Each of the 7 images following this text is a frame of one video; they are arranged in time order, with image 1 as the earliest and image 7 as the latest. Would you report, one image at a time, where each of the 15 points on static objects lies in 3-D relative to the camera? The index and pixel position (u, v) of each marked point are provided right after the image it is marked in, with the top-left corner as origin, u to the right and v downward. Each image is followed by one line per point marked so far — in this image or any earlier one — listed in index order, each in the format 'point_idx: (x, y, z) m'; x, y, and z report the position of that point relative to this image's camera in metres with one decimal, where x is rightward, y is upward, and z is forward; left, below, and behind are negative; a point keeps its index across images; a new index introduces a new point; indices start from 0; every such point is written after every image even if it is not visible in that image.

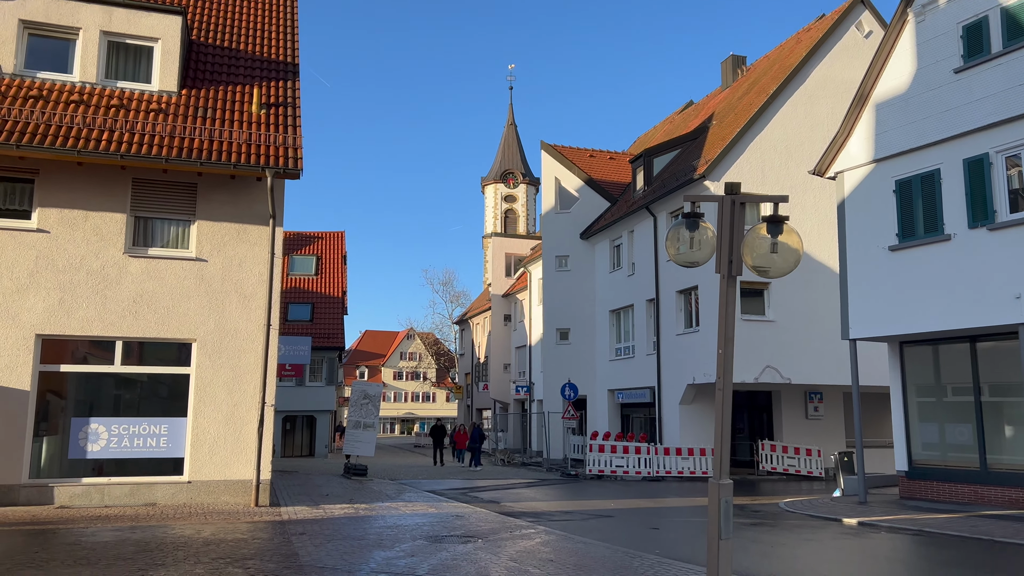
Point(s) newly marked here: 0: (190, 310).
0: (-5.7, -0.4, +14.4) m
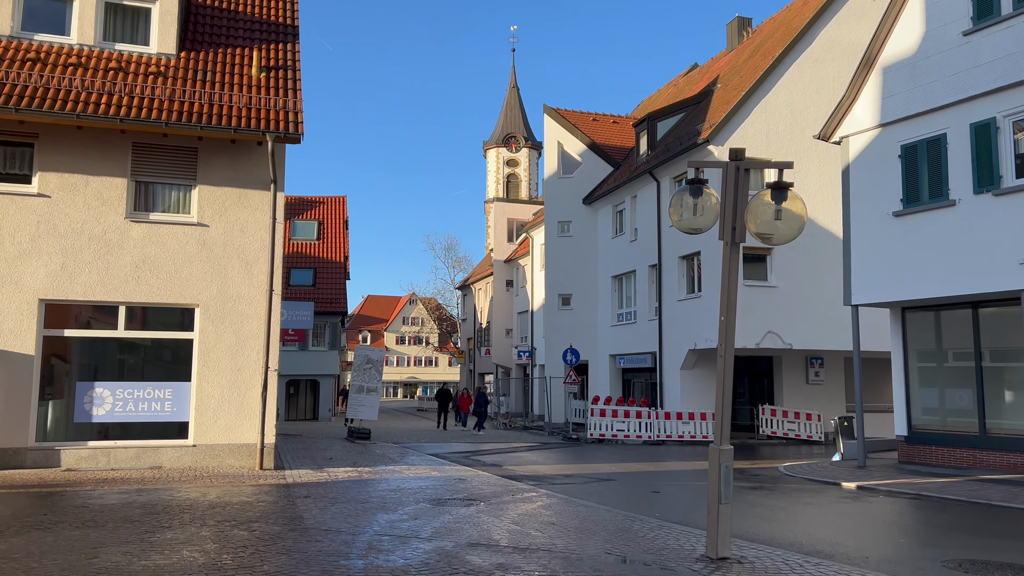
0: (-5.6, +0.2, +14.4) m
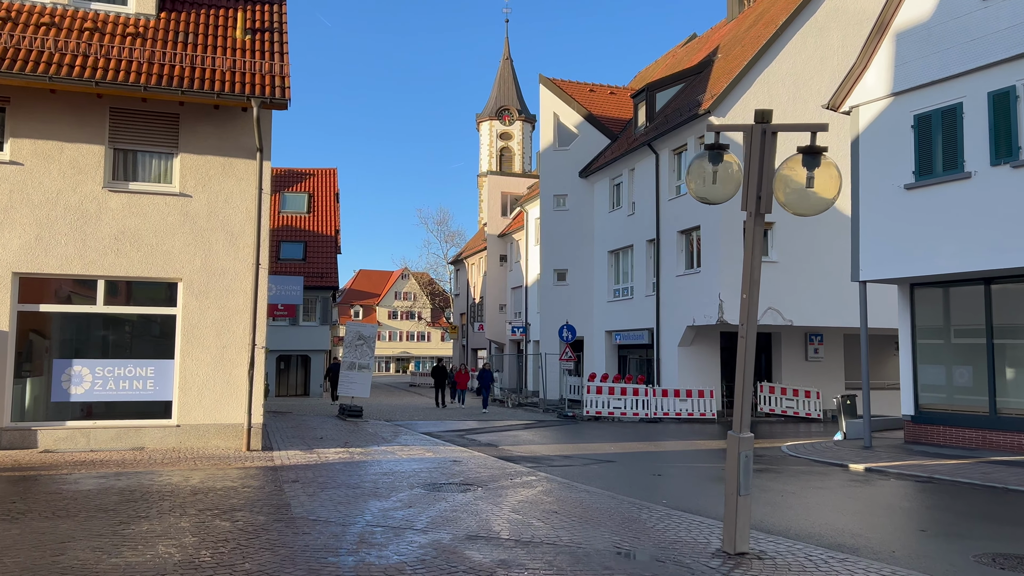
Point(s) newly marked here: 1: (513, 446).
0: (-5.7, +0.7, +13.7) m
1: (0.0, -3.2, +16.2) m
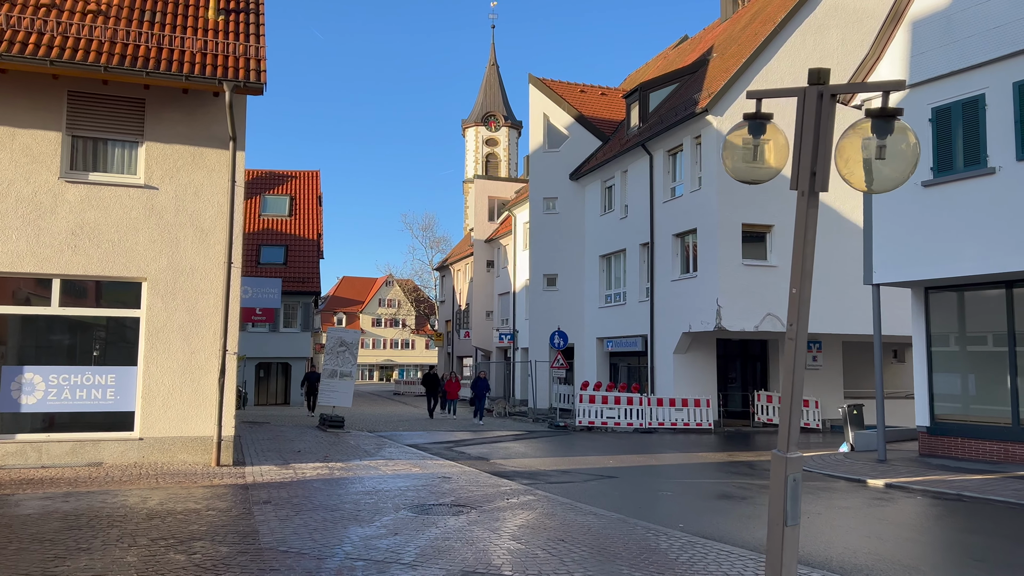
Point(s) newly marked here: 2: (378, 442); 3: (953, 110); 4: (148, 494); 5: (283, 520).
0: (-5.8, +0.7, +12.6) m
1: (-0.1, -3.2, +15.1) m
2: (-2.9, -3.3, +17.3) m
3: (+7.6, +3.1, +14.1) m
4: (-4.4, -2.5, +9.9) m
5: (-2.3, -2.4, +8.3) m
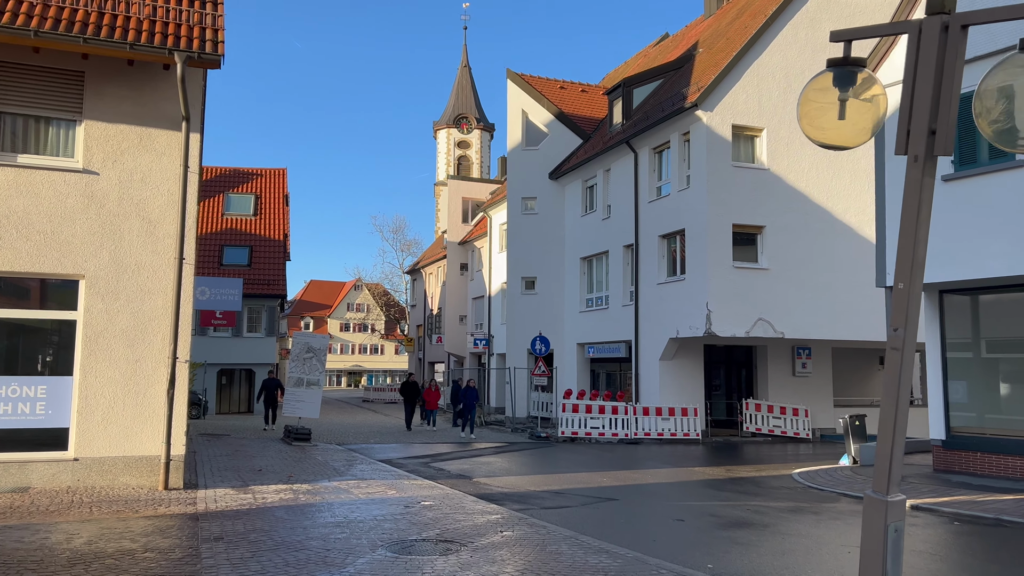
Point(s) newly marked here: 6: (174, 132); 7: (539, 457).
0: (-5.9, +0.7, +11.0) m
1: (-0.4, -3.2, +13.8) m
2: (-3.2, -3.3, +15.8) m
3: (+7.4, +3.0, +13.1) m
4: (-4.5, -2.5, +8.4) m
5: (-2.3, -2.3, +6.9) m
6: (-4.8, +2.2, +11.6) m
7: (+0.7, -3.9, +18.8) m
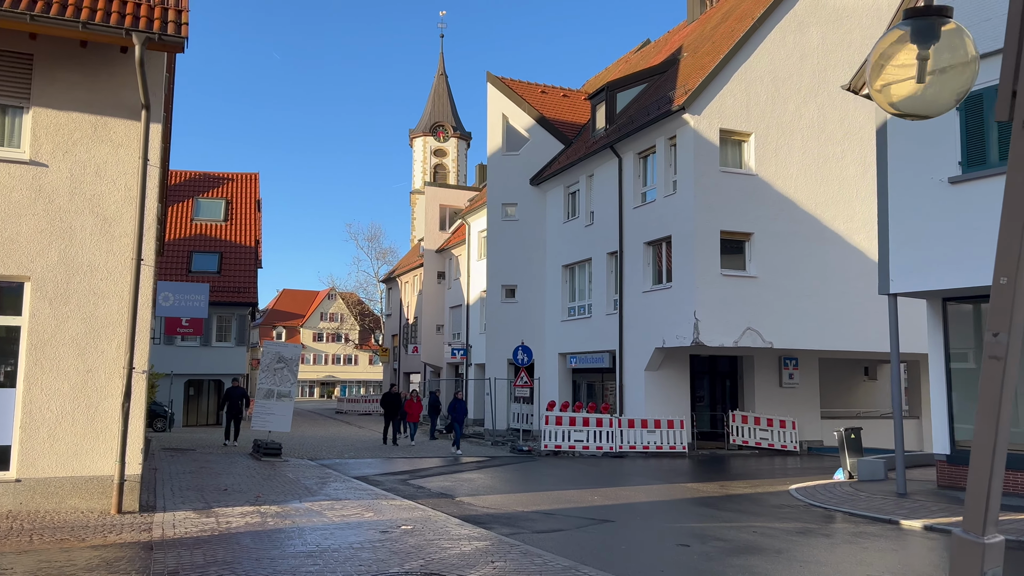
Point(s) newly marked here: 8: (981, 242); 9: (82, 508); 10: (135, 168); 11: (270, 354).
0: (-6.0, +0.6, +10.0) m
1: (-0.6, -3.3, +12.9) m
2: (-3.5, -3.4, +14.9) m
3: (+7.2, +2.9, +12.6) m
4: (-4.5, -2.5, +7.4) m
5: (-2.4, -2.3, +6.0) m
6: (-5.0, +2.2, +10.6) m
7: (+0.3, -4.1, +18.0) m
8: (+7.1, +0.7, +12.4) m
9: (-5.3, -2.7, +10.0) m
10: (-4.9, +1.6, +10.6) m
11: (-5.9, -1.6, +19.9) m
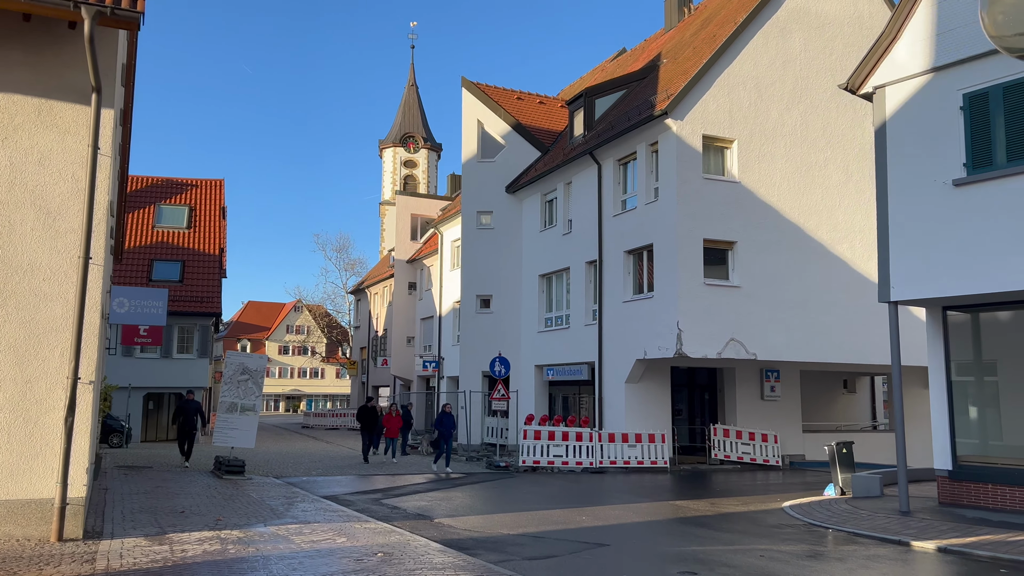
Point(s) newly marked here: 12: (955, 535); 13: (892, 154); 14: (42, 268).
0: (-6.2, +0.6, +9.0) m
1: (-0.9, -3.4, +12.0) m
2: (-3.8, -3.5, +13.9) m
3: (+7.0, +2.8, +12.1) m
4: (-4.6, -2.4, +6.3) m
5: (-2.3, -2.3, +5.0) m
6: (-5.1, +2.1, +9.7) m
7: (-0.2, -4.2, +17.1) m
8: (+6.9, +0.6, +11.9) m
9: (-5.4, -2.7, +8.9) m
10: (-5.1, +1.5, +9.7) m
11: (-6.4, -1.8, +18.8) m
12: (+6.0, -3.3, +11.0) m
13: (+6.4, +2.2, +13.7) m
14: (-5.4, +0.2, +9.4) m
